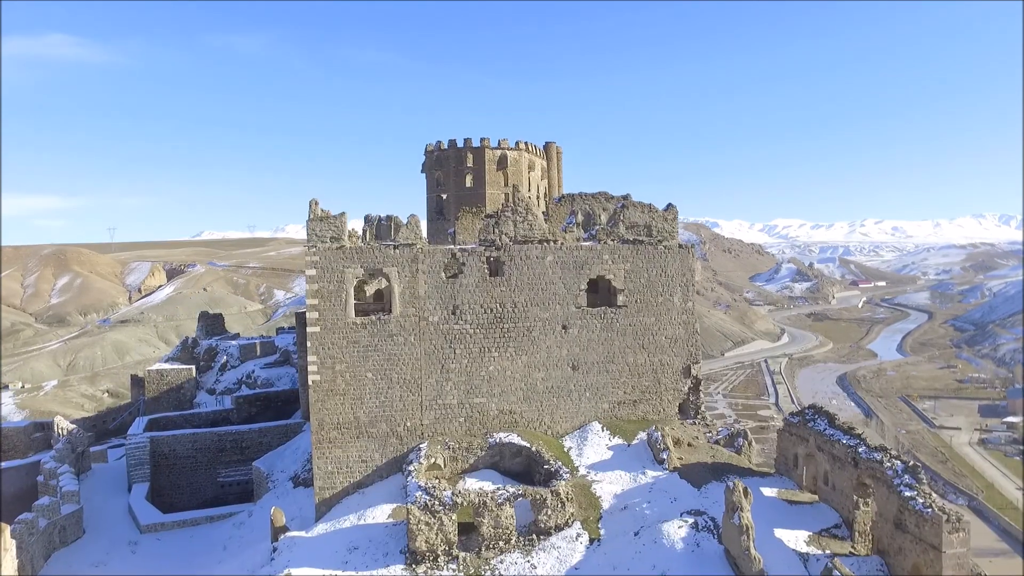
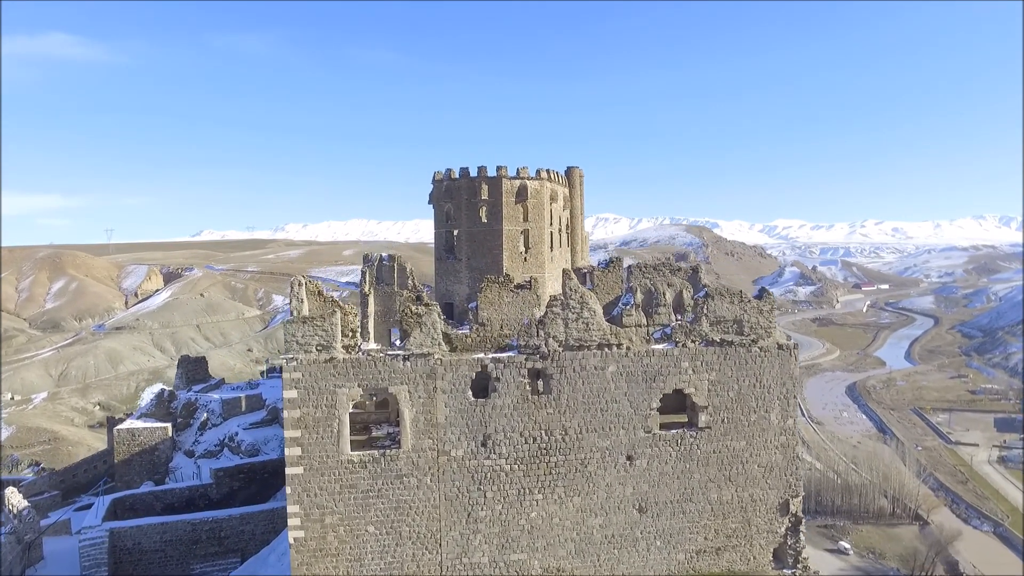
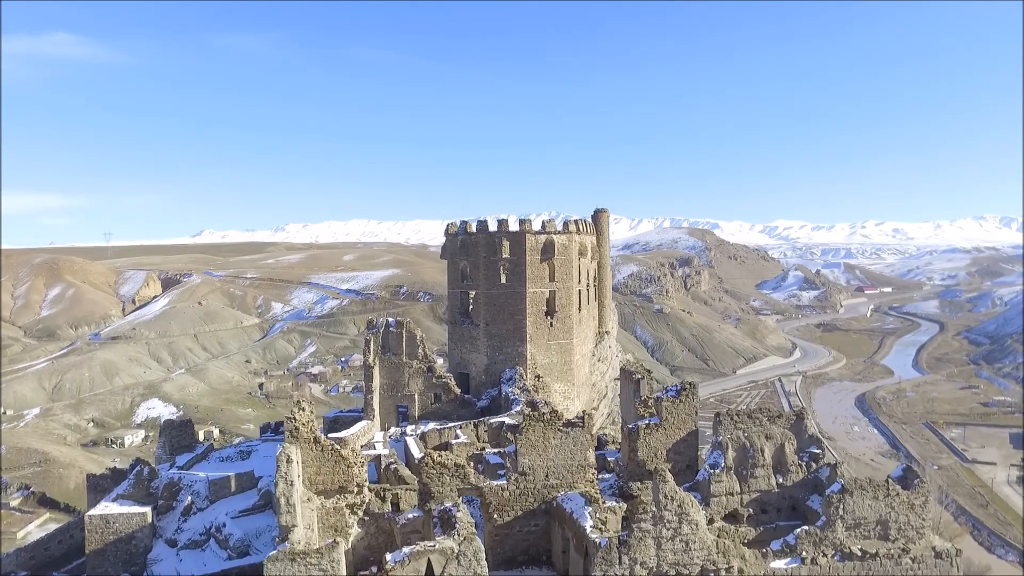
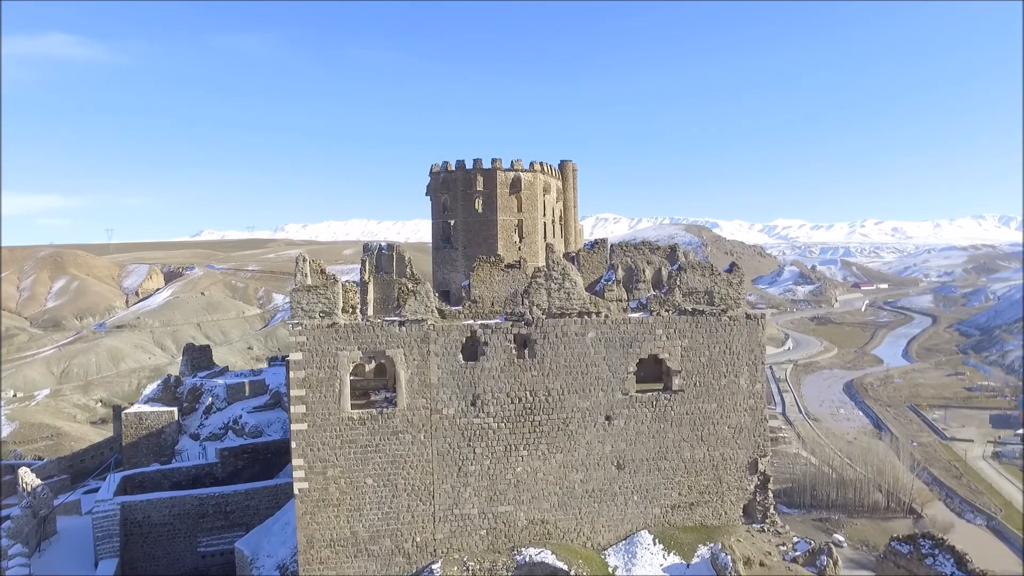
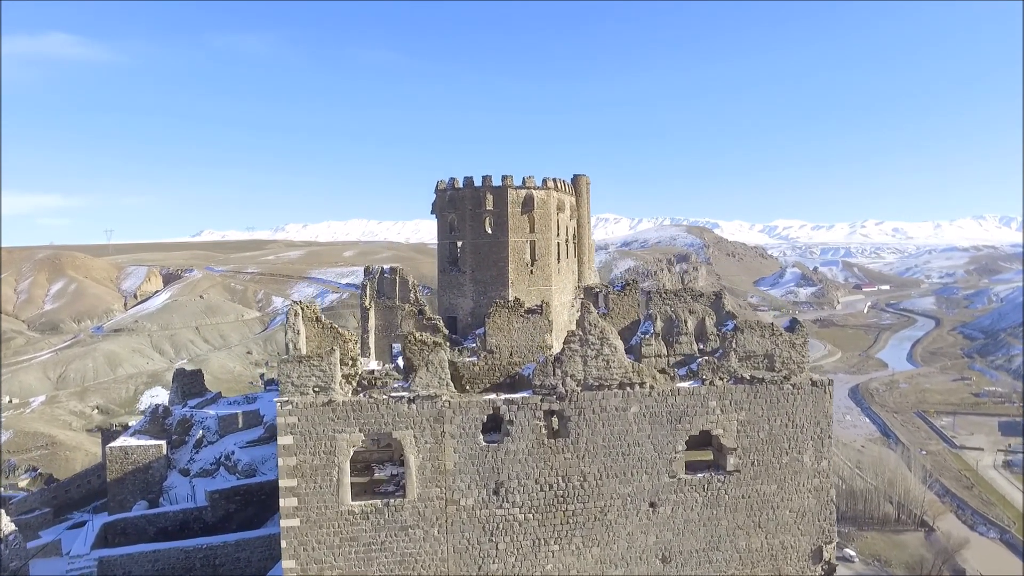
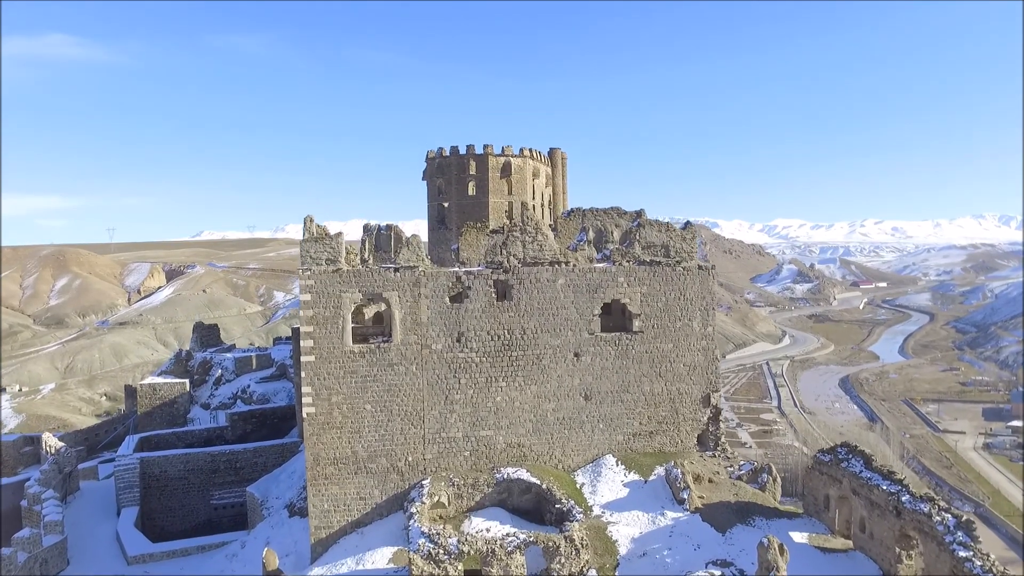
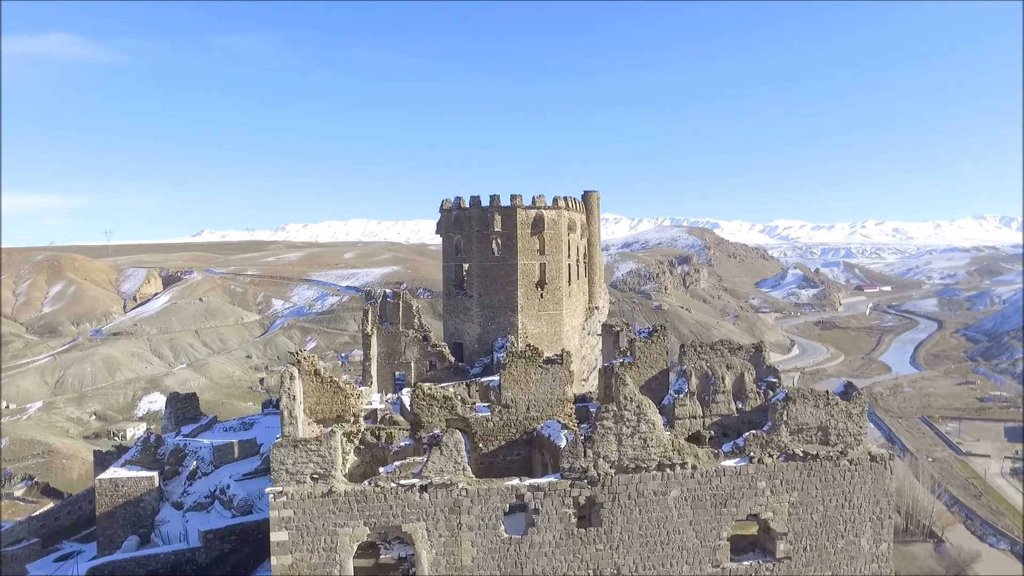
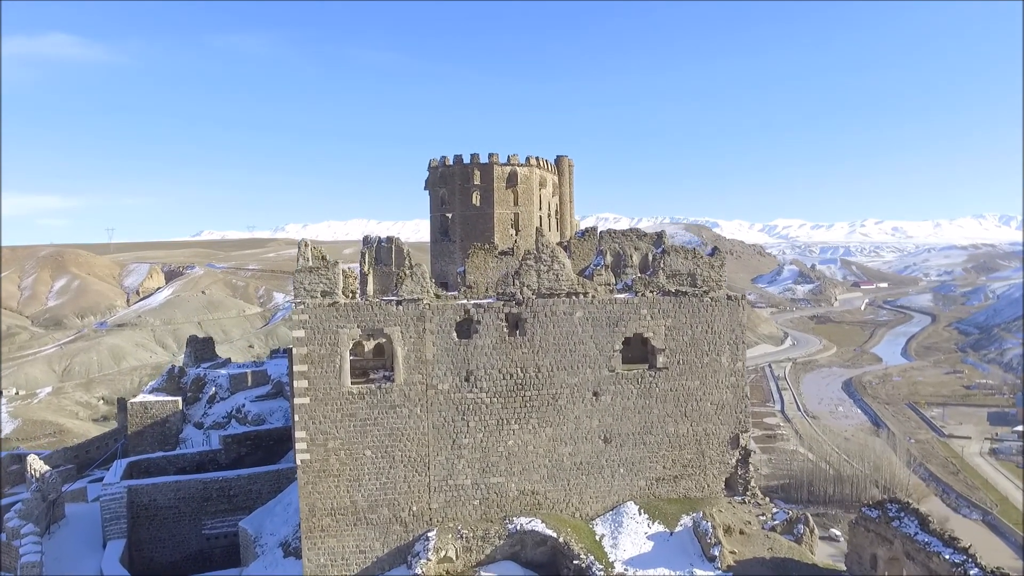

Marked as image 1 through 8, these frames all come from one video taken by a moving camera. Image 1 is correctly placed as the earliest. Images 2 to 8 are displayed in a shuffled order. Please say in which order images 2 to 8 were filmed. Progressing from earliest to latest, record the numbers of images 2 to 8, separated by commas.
6, 8, 4, 2, 5, 7, 3
